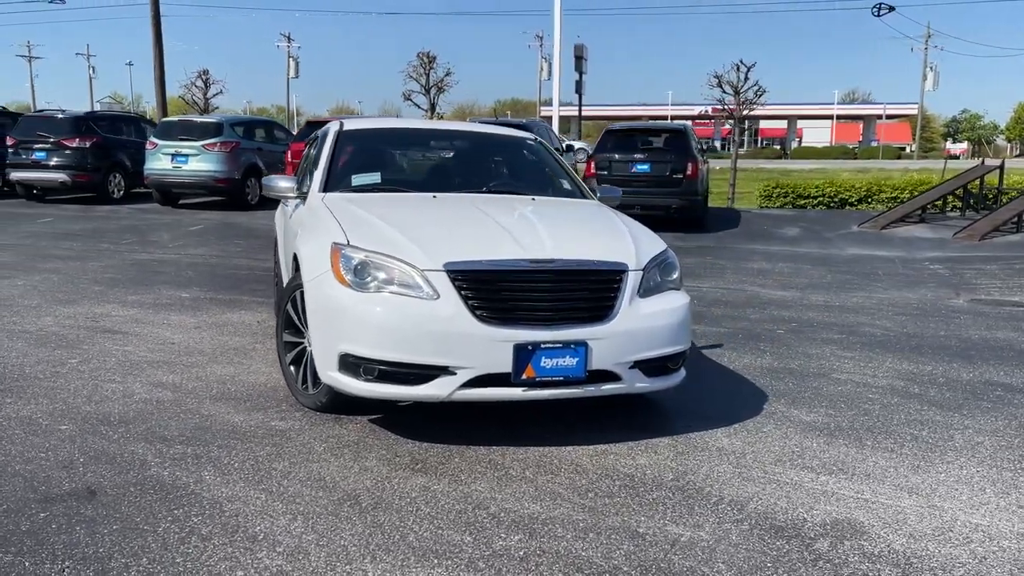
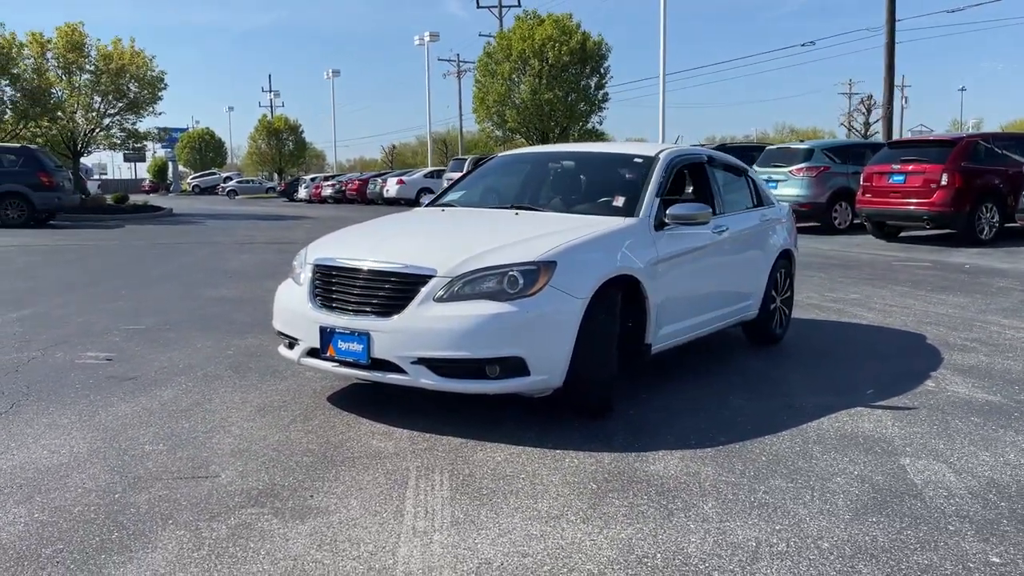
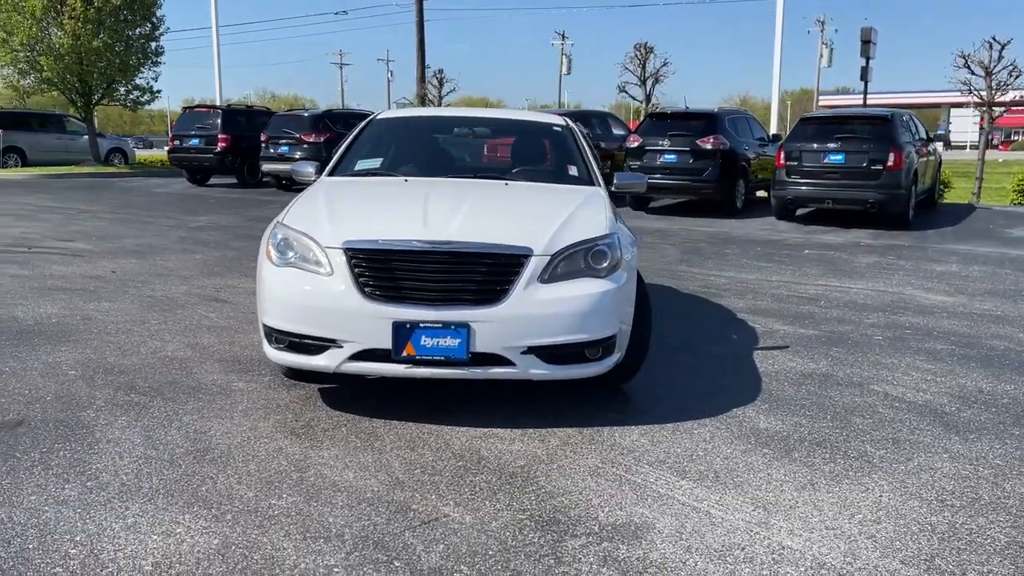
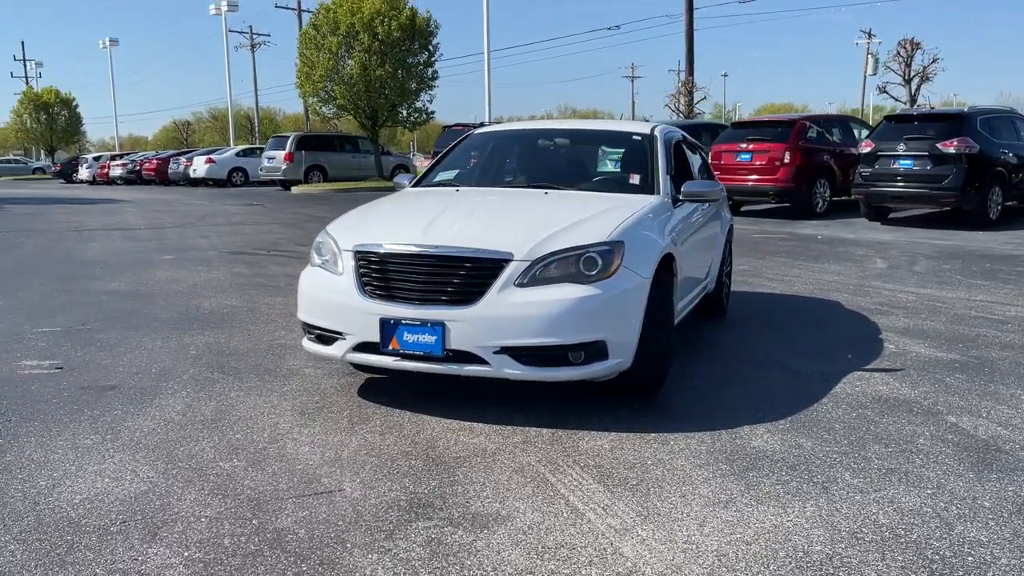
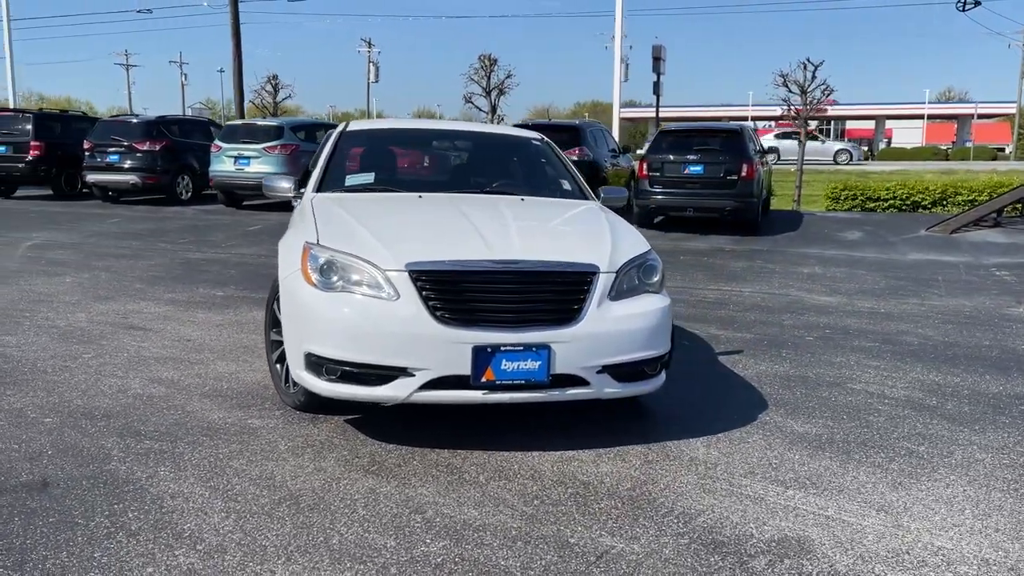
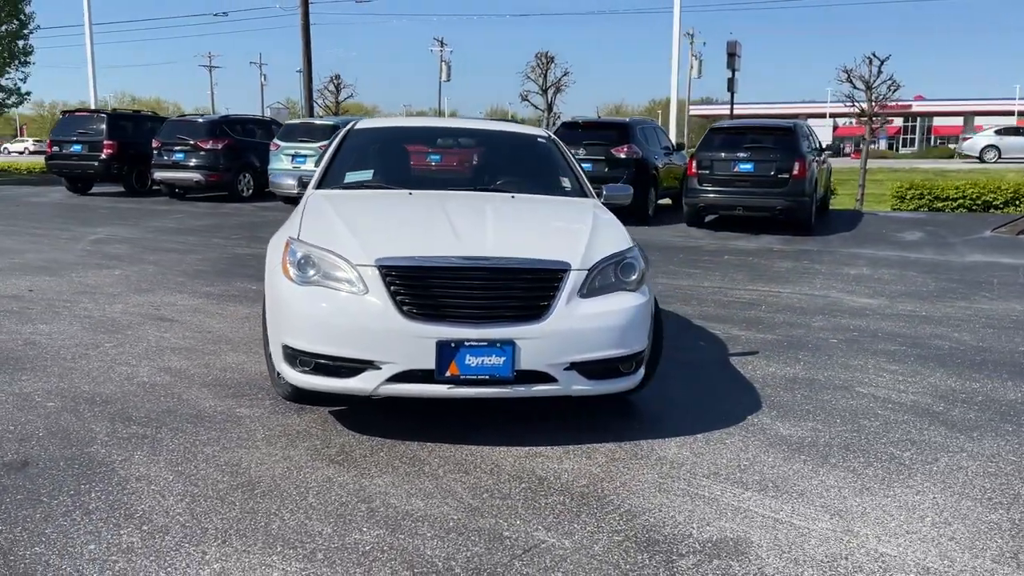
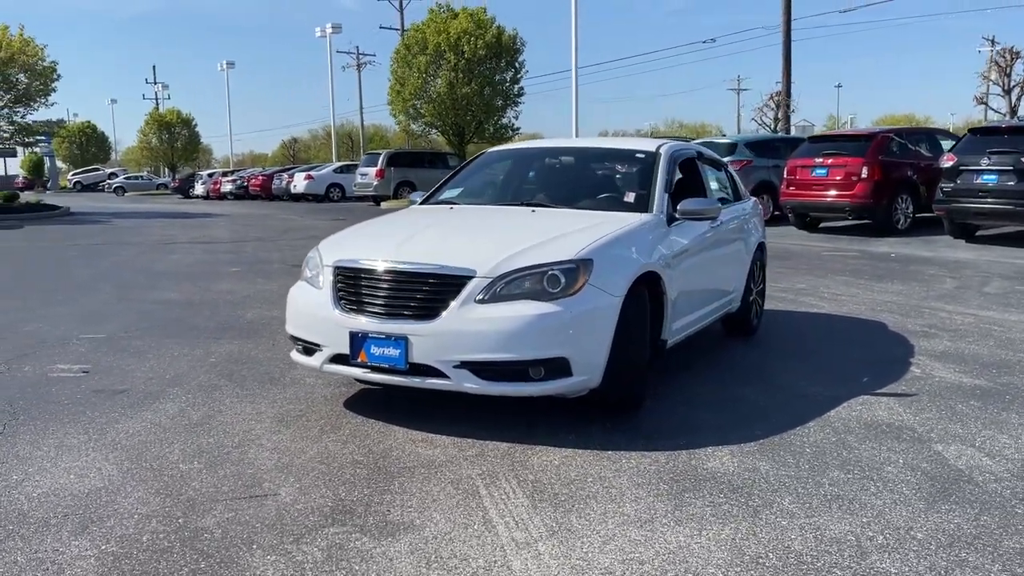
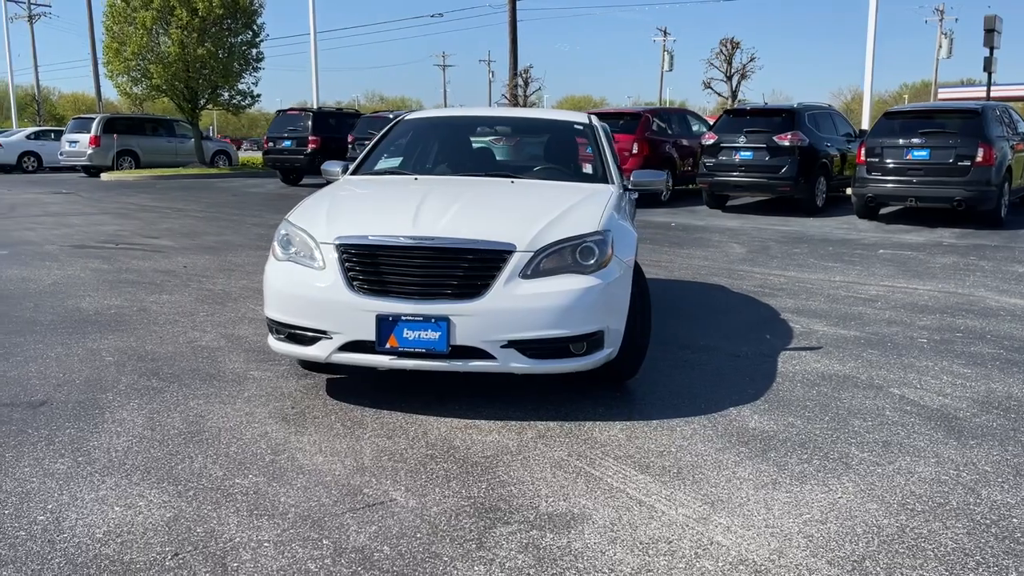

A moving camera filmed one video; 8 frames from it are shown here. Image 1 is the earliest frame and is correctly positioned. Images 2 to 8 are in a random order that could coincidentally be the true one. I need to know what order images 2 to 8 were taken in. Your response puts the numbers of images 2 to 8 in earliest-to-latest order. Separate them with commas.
5, 6, 3, 8, 4, 7, 2
